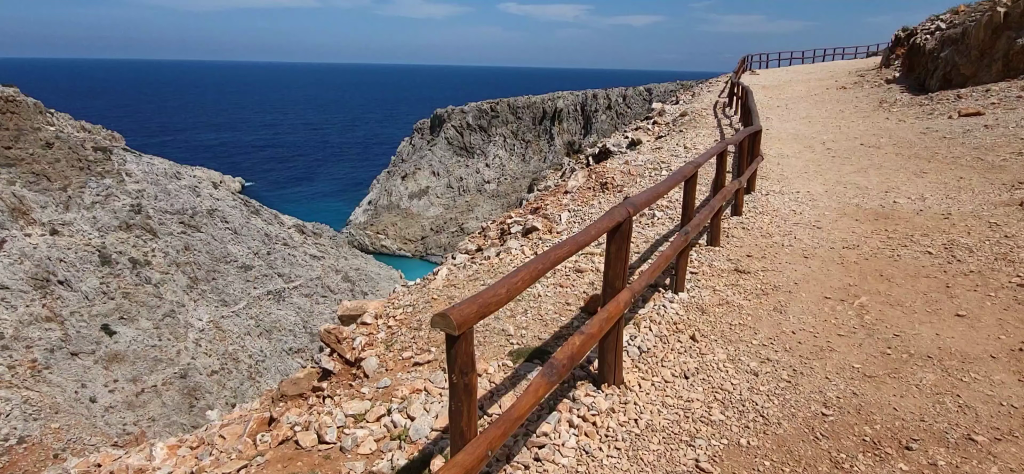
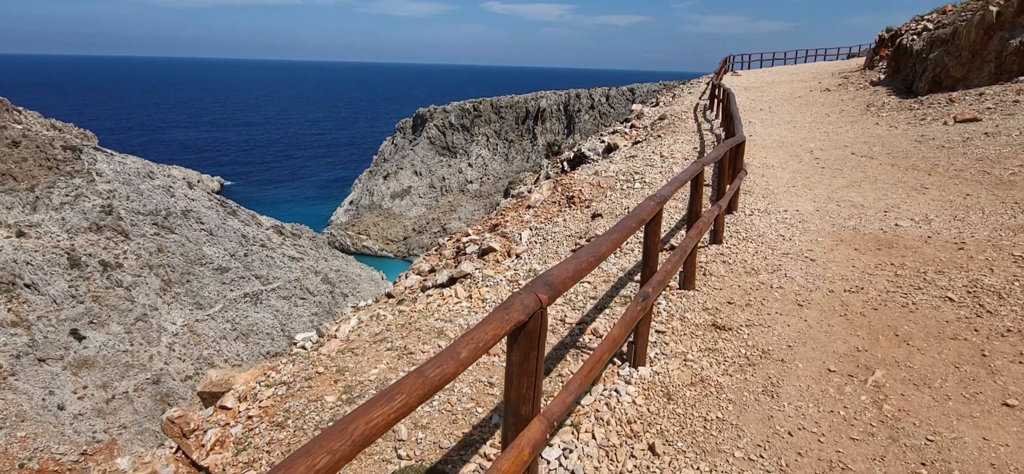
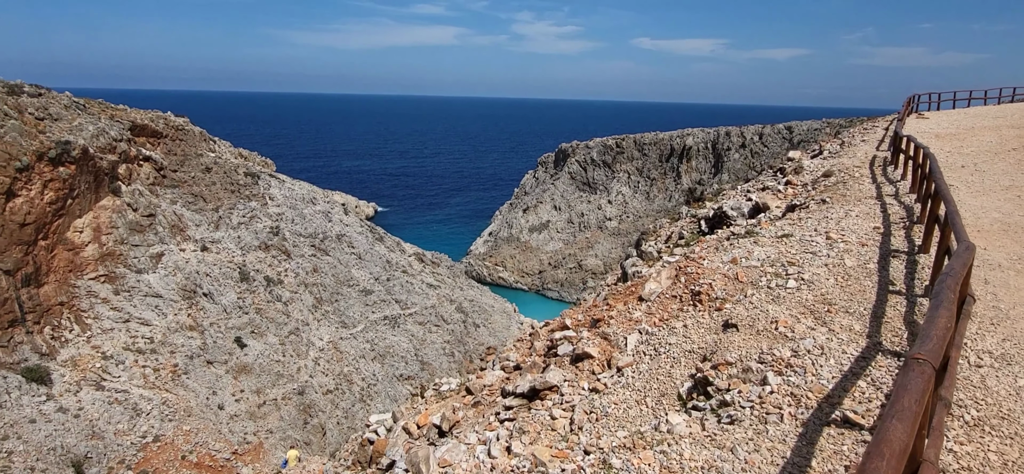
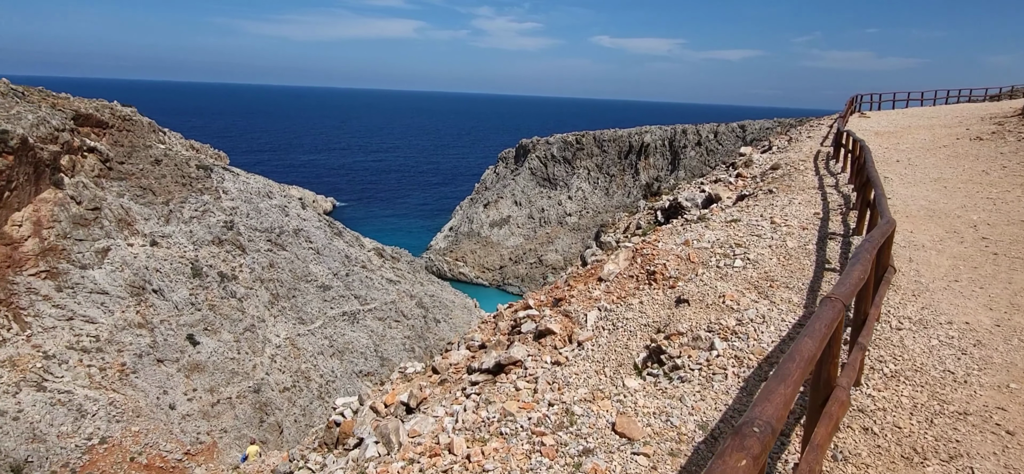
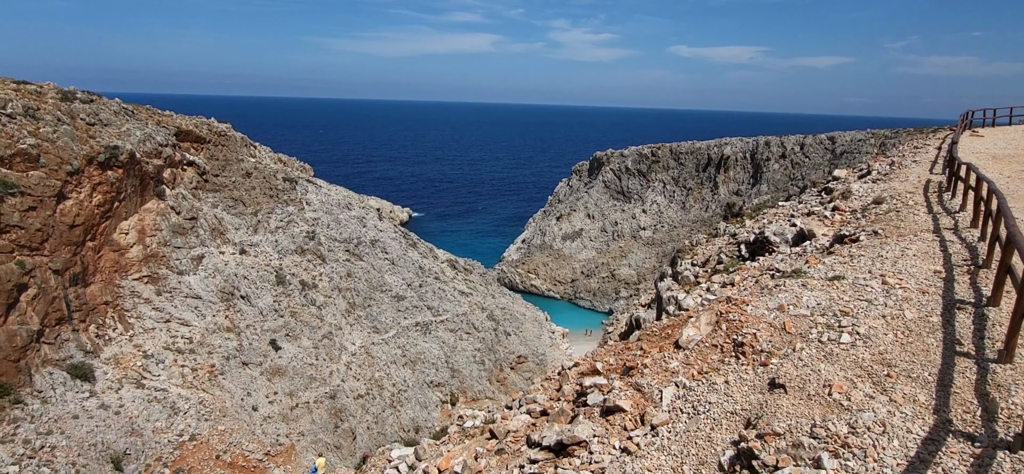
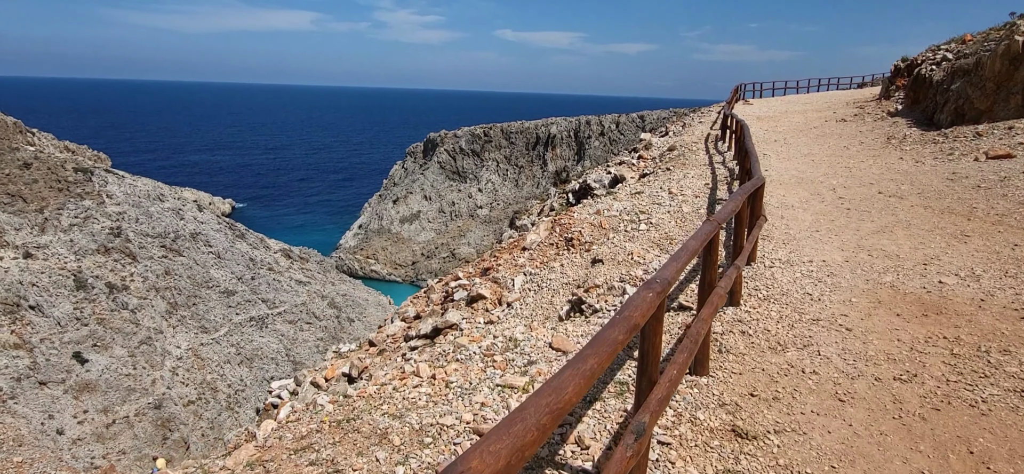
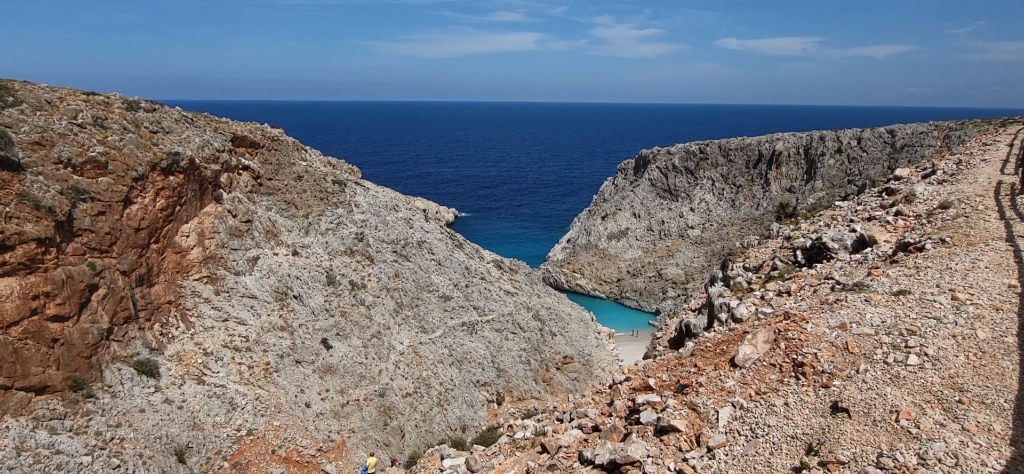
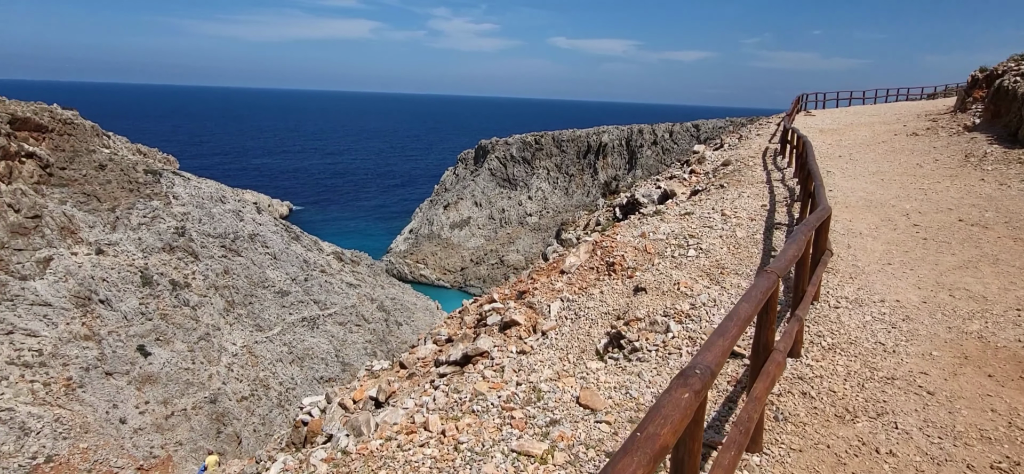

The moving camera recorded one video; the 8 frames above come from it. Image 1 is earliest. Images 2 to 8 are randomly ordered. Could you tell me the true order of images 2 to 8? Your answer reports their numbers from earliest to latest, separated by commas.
2, 6, 8, 4, 3, 5, 7
